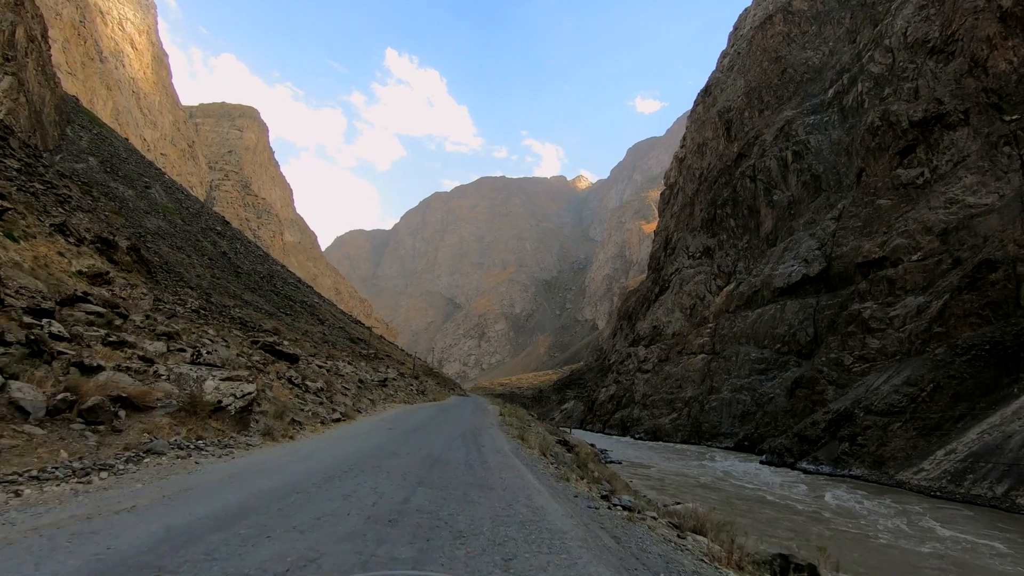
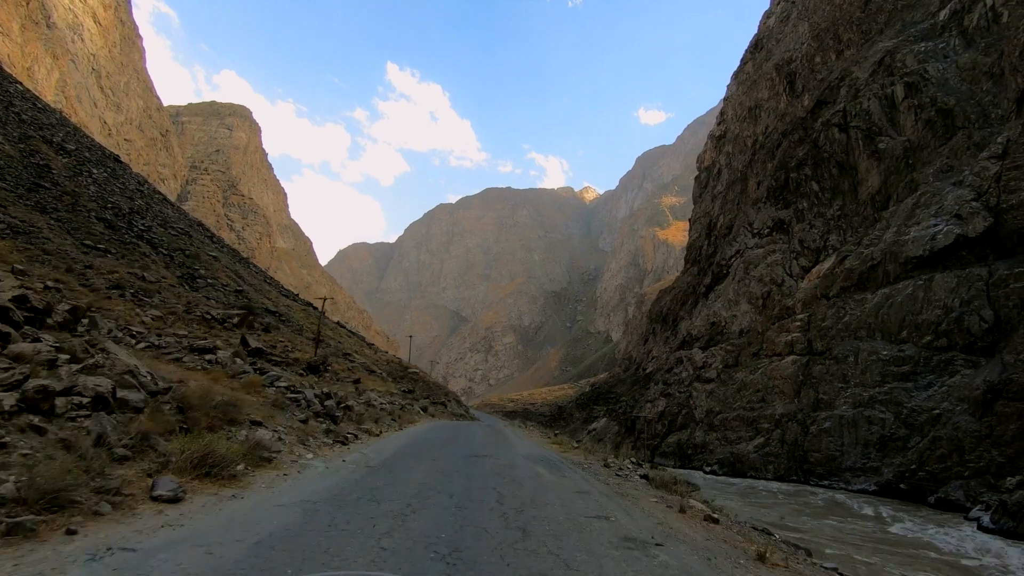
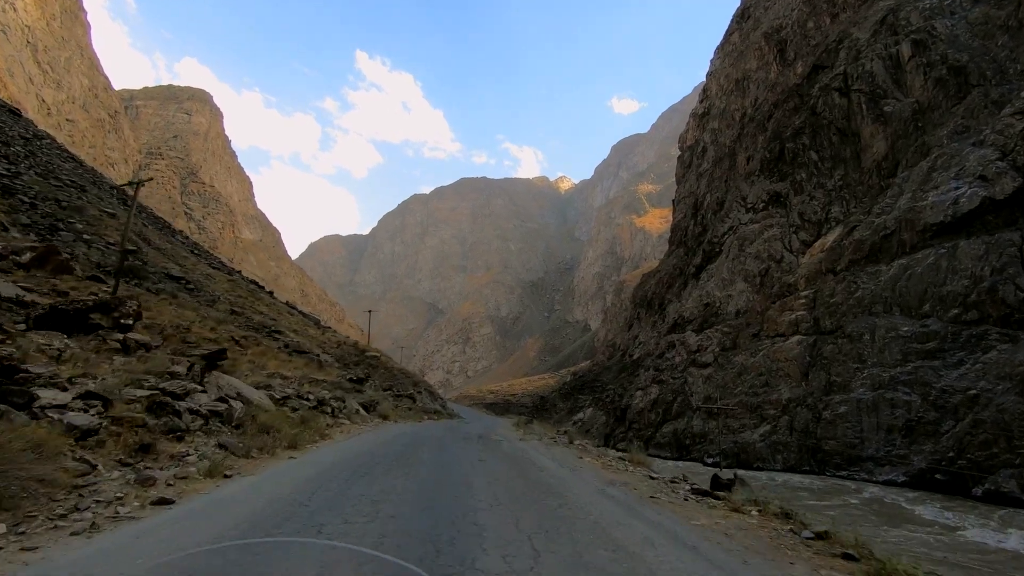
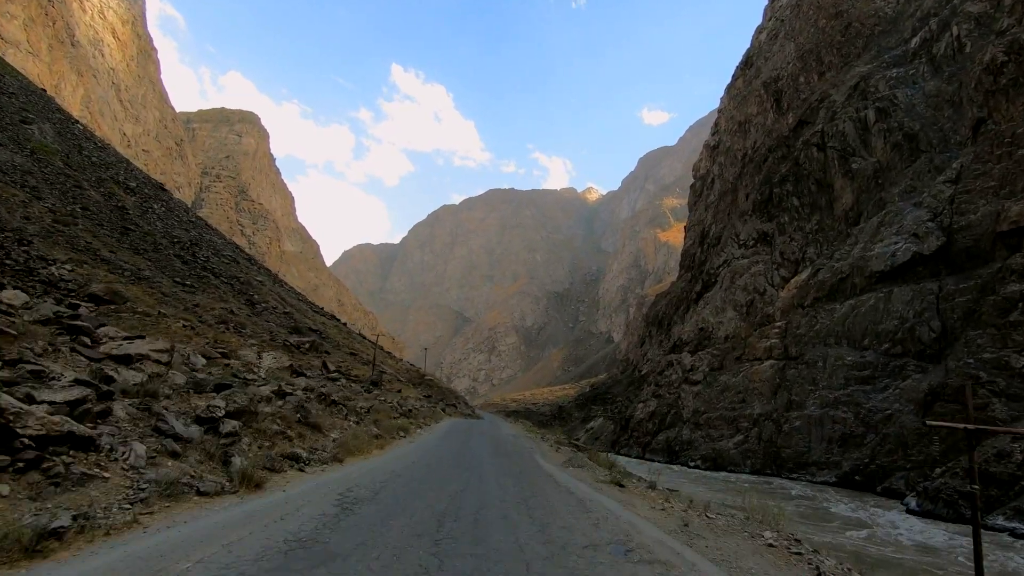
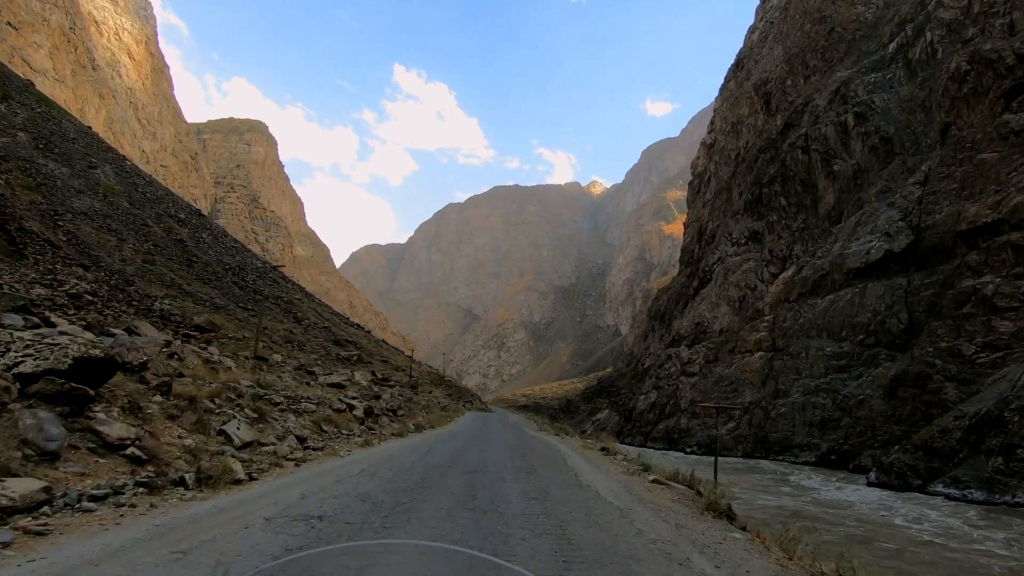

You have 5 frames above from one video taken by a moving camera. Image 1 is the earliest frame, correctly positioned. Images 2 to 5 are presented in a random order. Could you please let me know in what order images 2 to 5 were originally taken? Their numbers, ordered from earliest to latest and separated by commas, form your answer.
5, 4, 2, 3
